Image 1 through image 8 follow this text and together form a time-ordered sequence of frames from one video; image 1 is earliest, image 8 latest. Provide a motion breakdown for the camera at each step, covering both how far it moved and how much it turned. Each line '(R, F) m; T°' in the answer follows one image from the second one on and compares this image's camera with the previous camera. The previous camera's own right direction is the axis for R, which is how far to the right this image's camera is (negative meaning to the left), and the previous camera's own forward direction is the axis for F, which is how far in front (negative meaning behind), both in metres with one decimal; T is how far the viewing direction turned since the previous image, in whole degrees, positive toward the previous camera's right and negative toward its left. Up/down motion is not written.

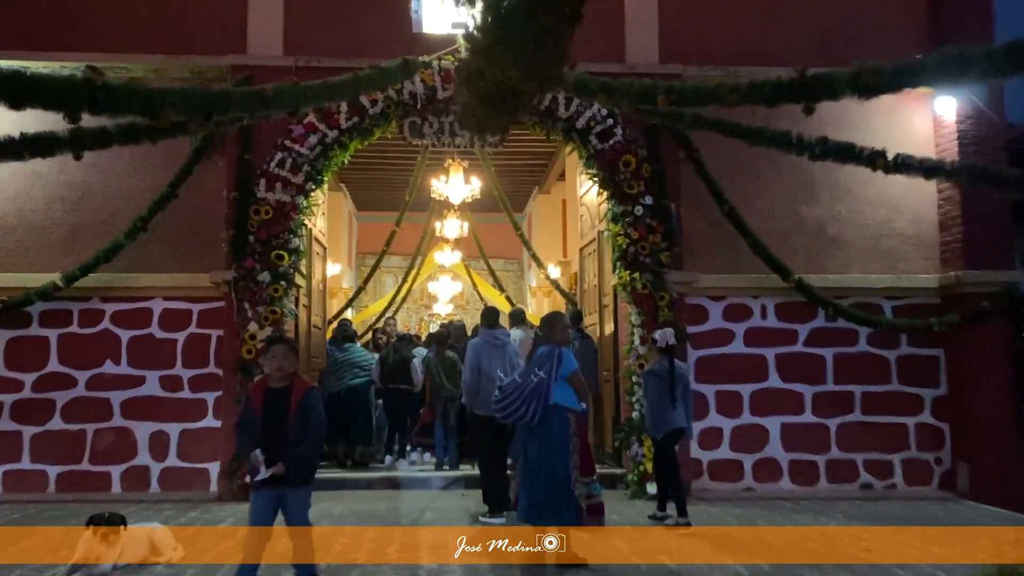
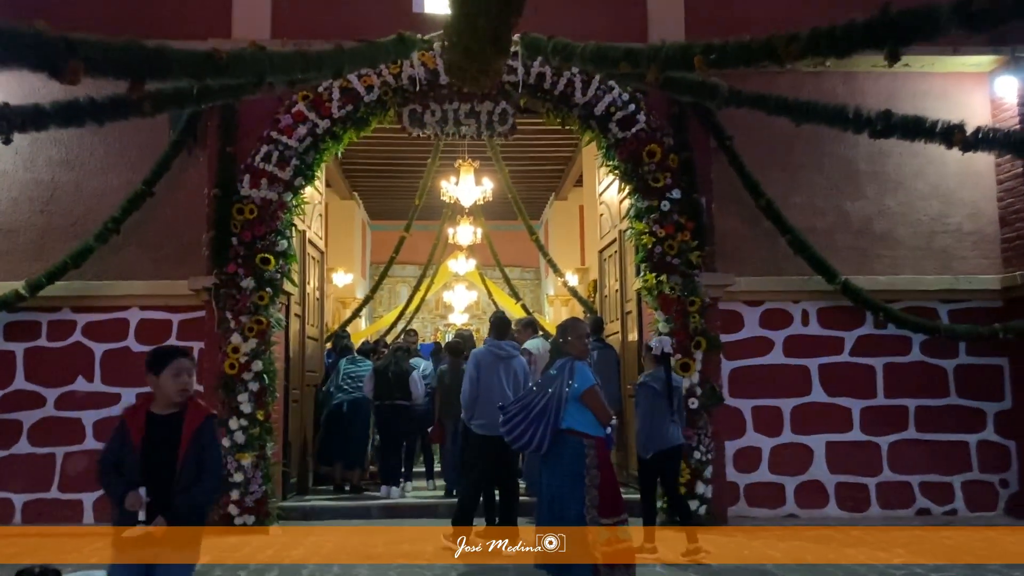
(0.0, +0.7) m; -1°
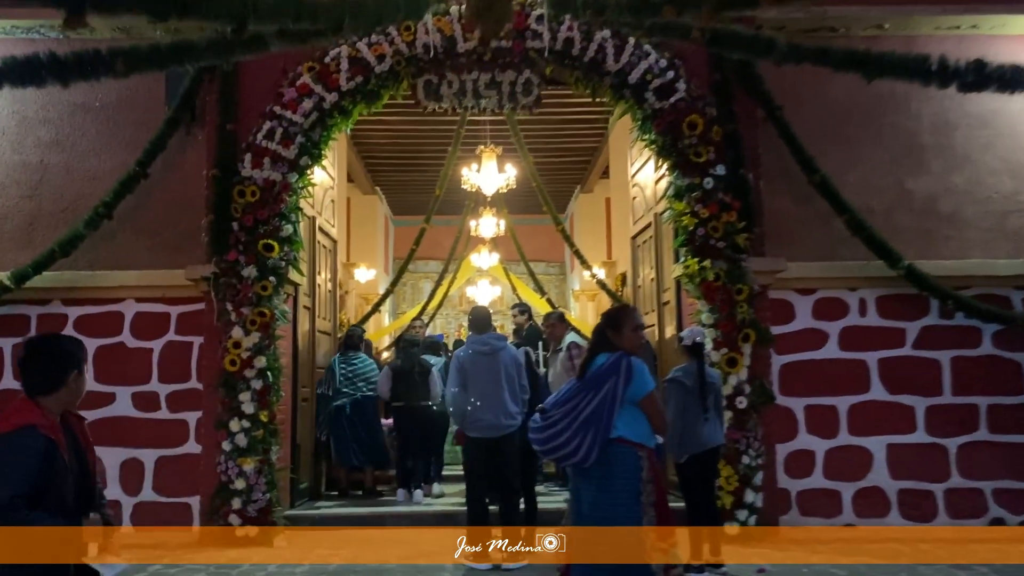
(0.0, +0.6) m; -2°
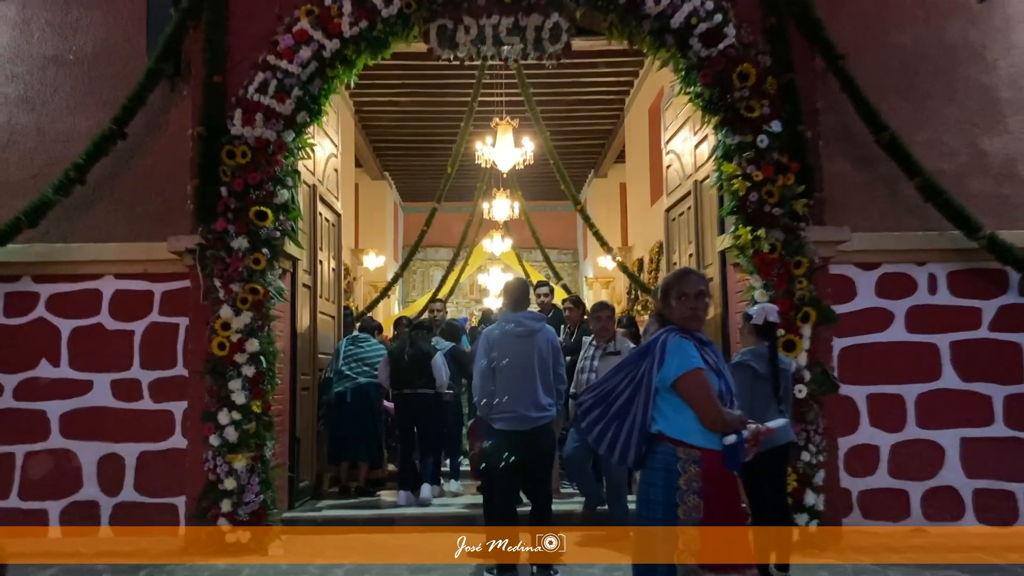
(-0.1, +0.6) m; -1°
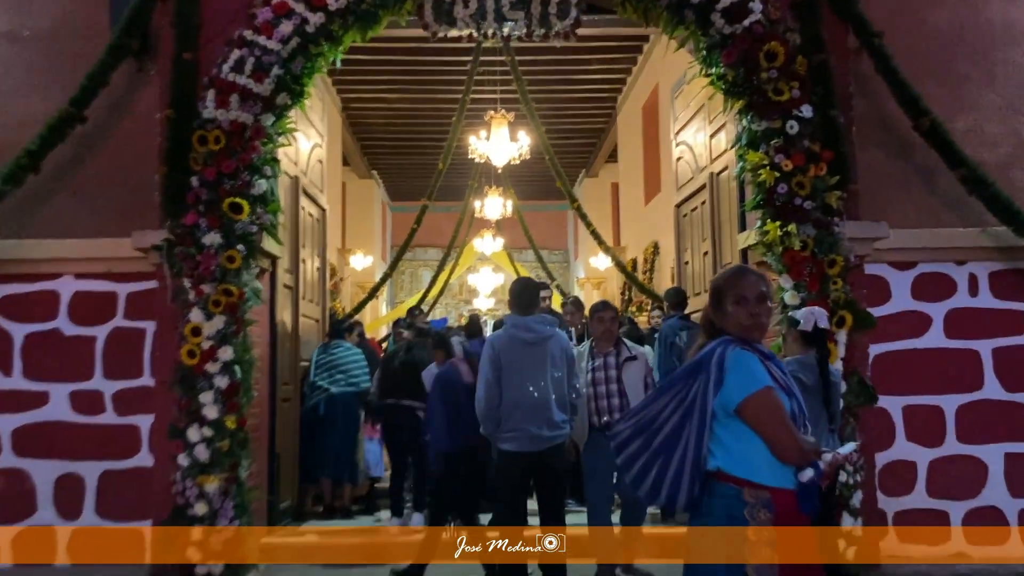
(-0.1, +0.5) m; +1°
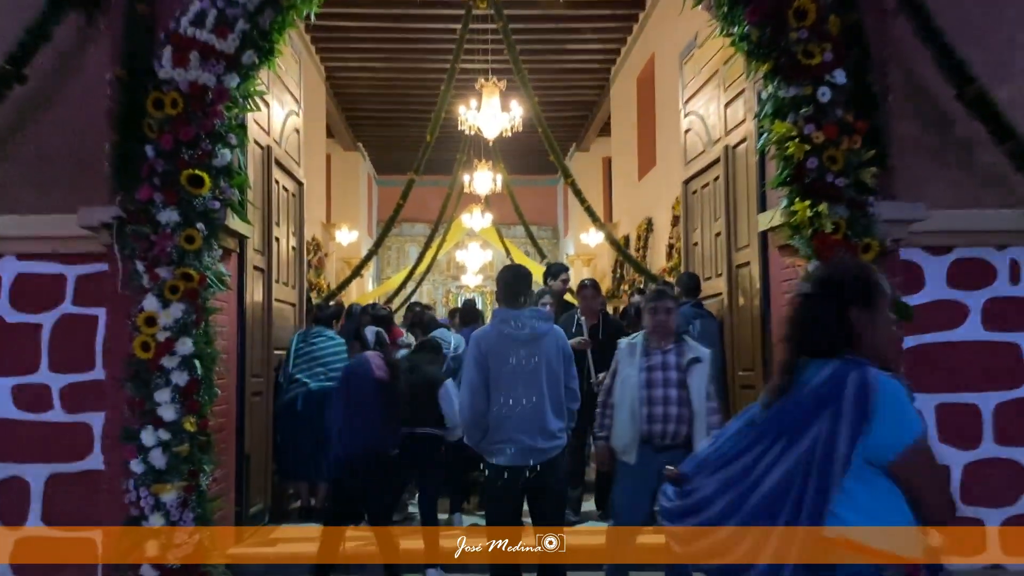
(0.0, +0.5) m; +1°
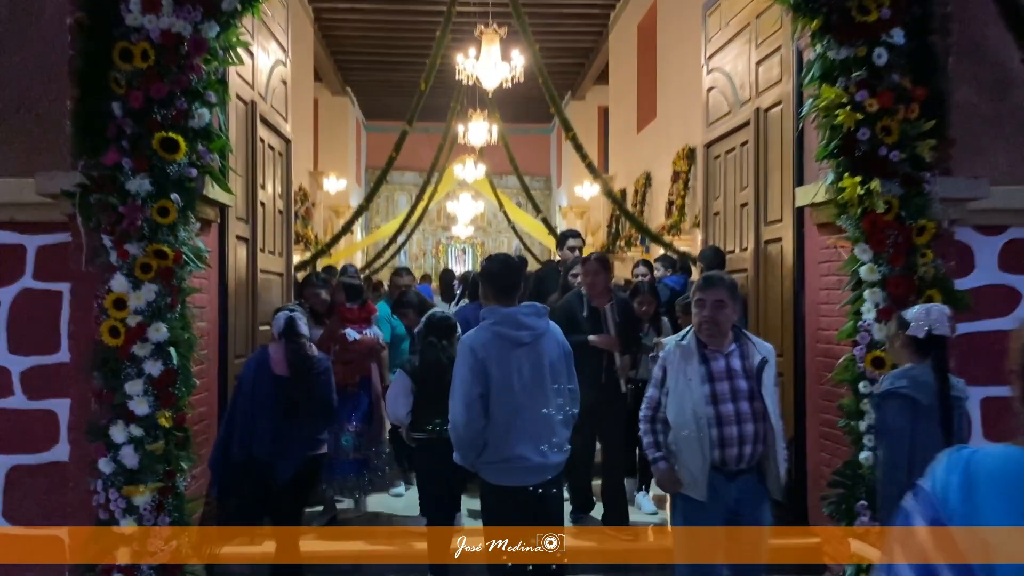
(-0.1, +0.4) m; +1°
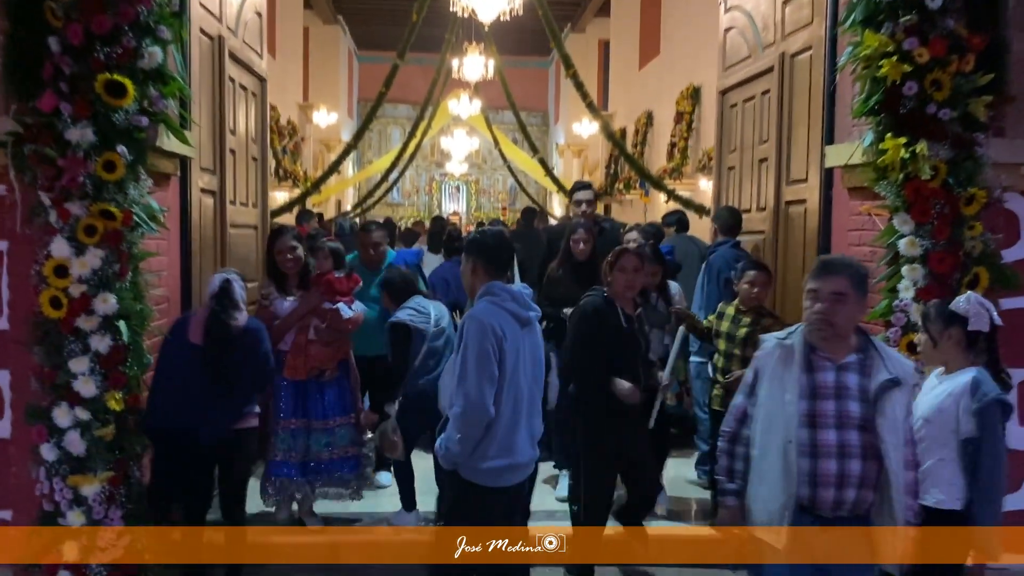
(0.0, +0.4) m; 0°
